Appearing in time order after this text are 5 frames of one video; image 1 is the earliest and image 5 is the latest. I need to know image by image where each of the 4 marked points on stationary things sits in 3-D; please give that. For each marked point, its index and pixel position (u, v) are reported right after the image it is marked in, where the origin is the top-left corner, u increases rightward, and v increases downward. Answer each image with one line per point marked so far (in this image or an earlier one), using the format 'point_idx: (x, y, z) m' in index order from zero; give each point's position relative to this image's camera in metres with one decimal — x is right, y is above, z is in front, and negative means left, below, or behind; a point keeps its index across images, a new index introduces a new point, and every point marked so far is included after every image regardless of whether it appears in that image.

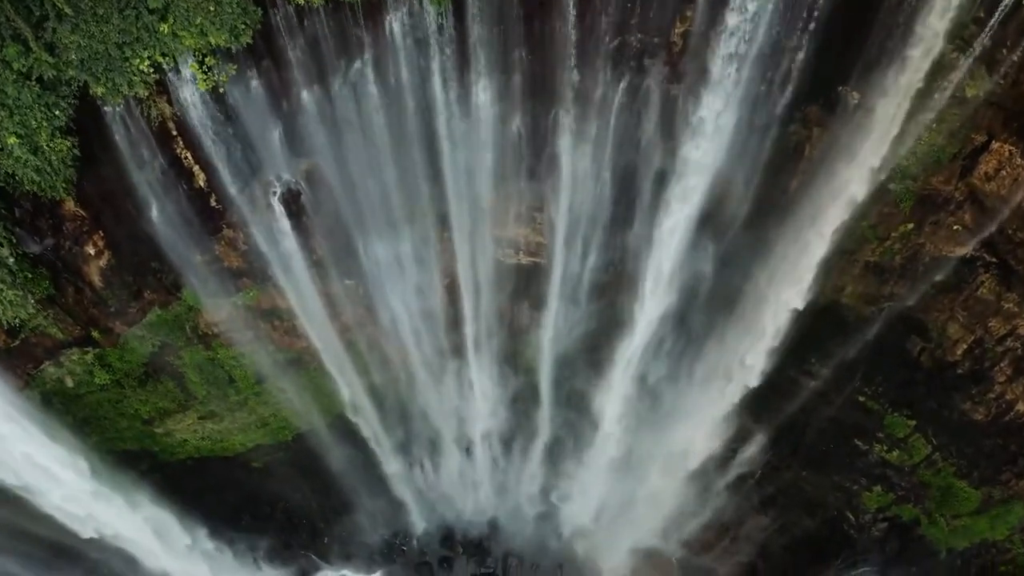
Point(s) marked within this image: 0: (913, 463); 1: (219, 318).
0: (+6.0, -2.6, +10.8) m
1: (-4.1, -0.4, +10.0) m
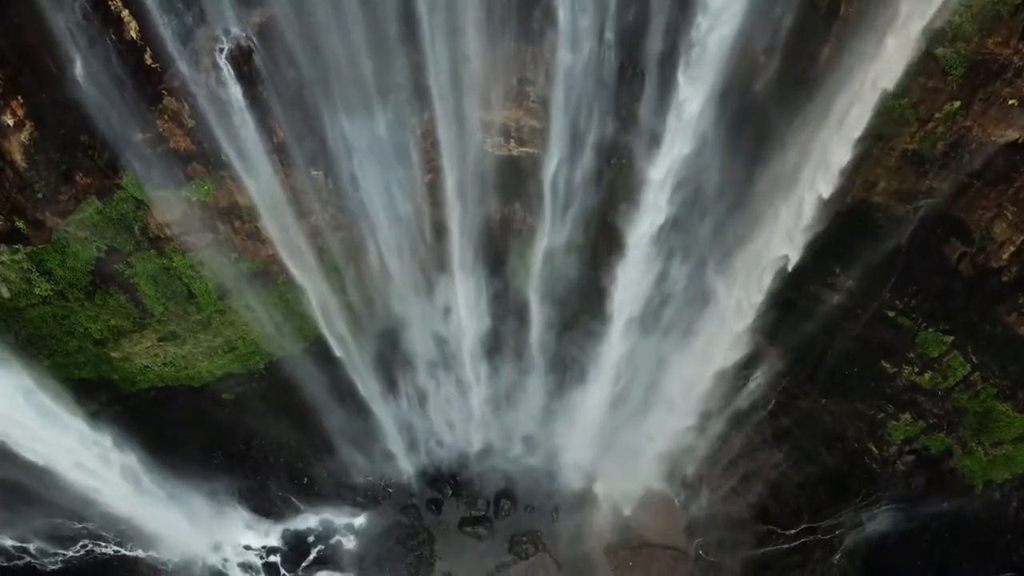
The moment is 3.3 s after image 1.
0: (+5.9, -1.3, +9.7) m
1: (-4.2, +0.9, +8.8) m
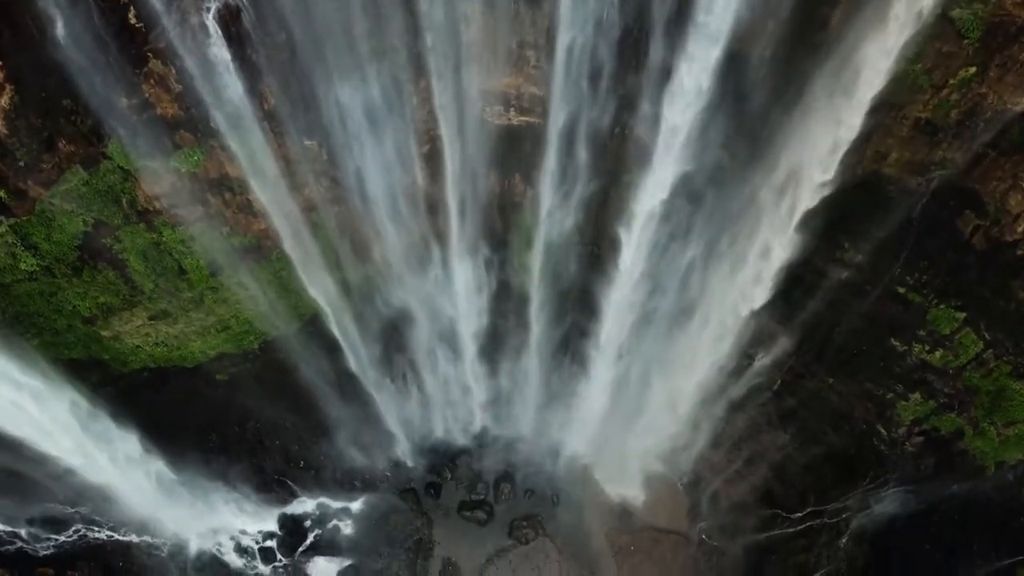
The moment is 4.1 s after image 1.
0: (+5.9, -1.0, +9.5) m
1: (-4.2, +1.2, +8.6) m
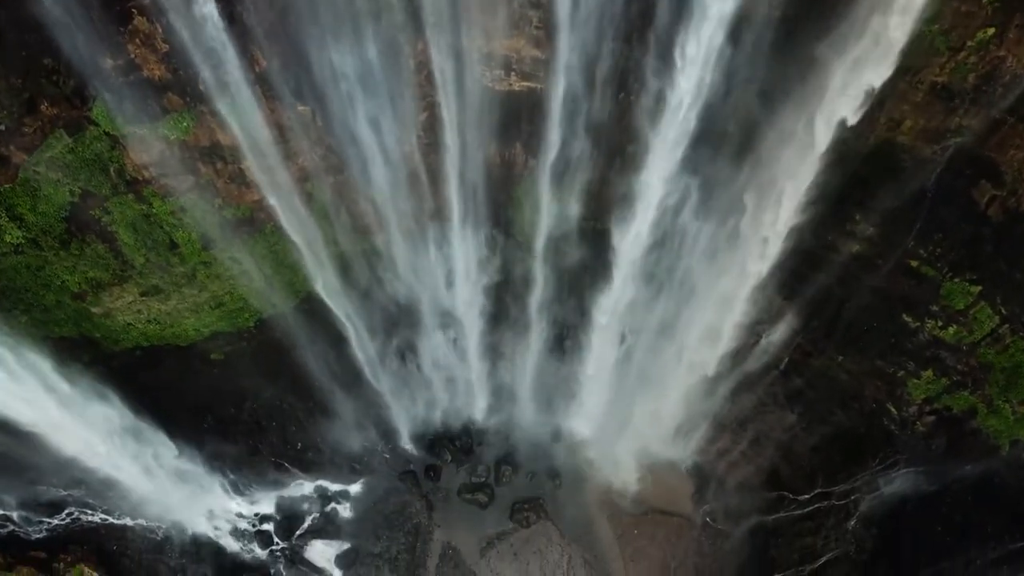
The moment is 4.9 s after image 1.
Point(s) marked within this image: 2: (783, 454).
0: (+5.9, -0.7, +9.2) m
1: (-4.2, +1.5, +8.3) m
2: (+4.2, -2.5, +11.1) m
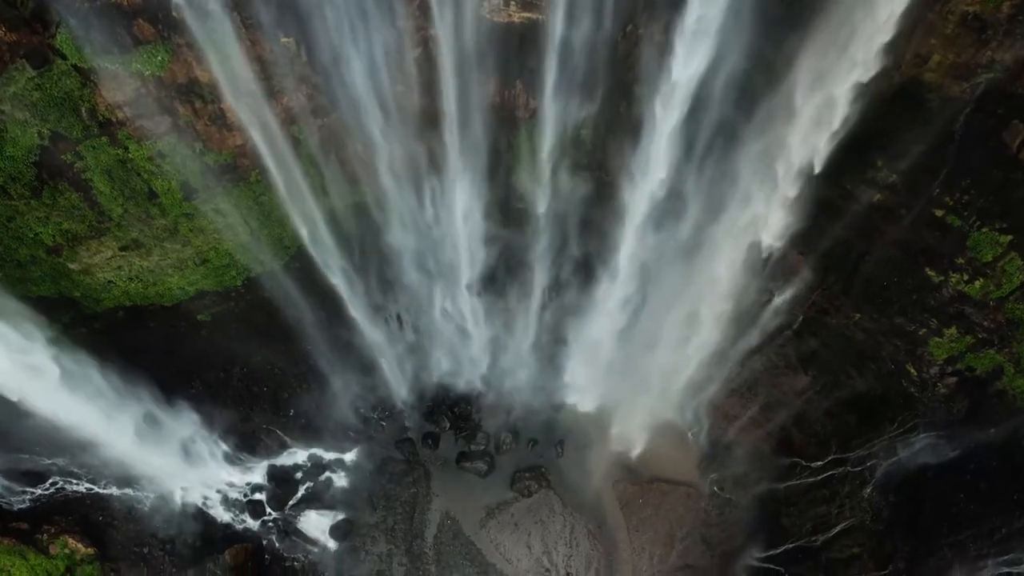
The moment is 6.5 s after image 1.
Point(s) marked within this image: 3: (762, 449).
0: (+5.9, -0.1, +8.7) m
1: (-4.2, +2.0, +7.7) m
2: (+4.2, -1.9, +10.6) m
3: (+3.8, -2.4, +11.1) m
